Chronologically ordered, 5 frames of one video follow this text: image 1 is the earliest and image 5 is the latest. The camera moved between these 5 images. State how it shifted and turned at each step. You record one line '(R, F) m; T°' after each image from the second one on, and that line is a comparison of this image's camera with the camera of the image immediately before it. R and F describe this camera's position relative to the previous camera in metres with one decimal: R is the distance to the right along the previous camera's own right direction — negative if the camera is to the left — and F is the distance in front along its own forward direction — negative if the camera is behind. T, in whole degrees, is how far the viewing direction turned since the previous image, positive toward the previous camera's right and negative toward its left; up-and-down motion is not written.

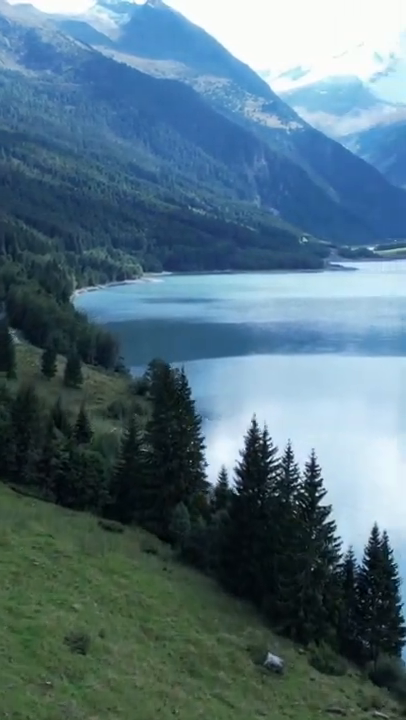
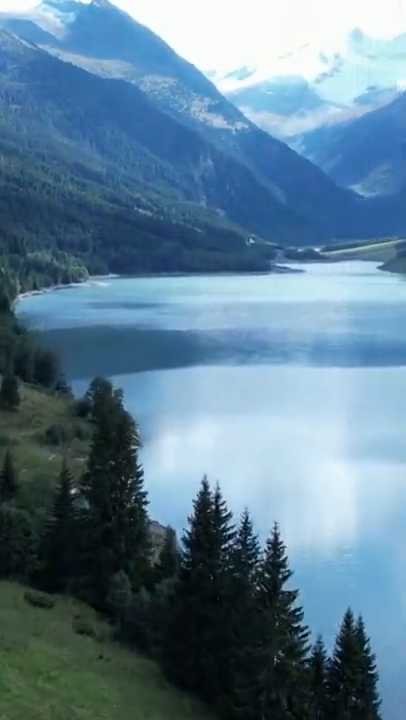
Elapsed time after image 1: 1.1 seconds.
(+0.1, +3.1) m; +2°
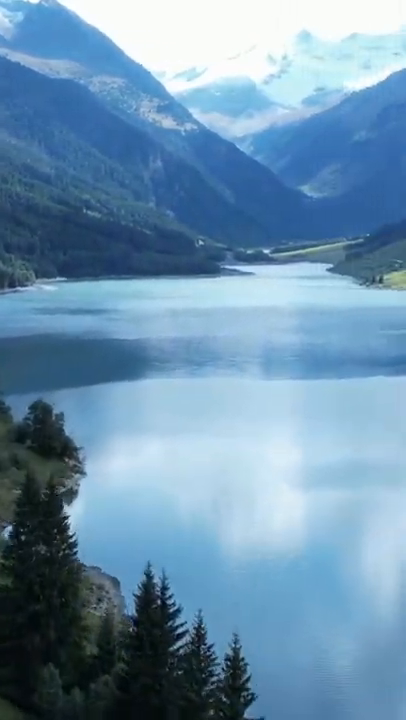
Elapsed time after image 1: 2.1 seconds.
(+0.1, +3.2) m; +2°
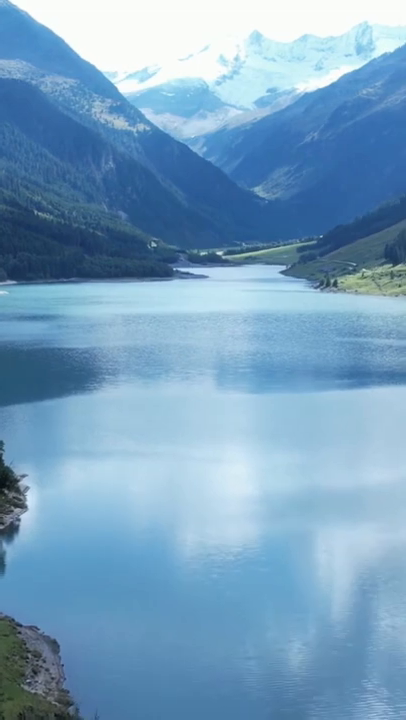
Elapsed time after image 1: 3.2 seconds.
(+0.1, +3.4) m; +2°
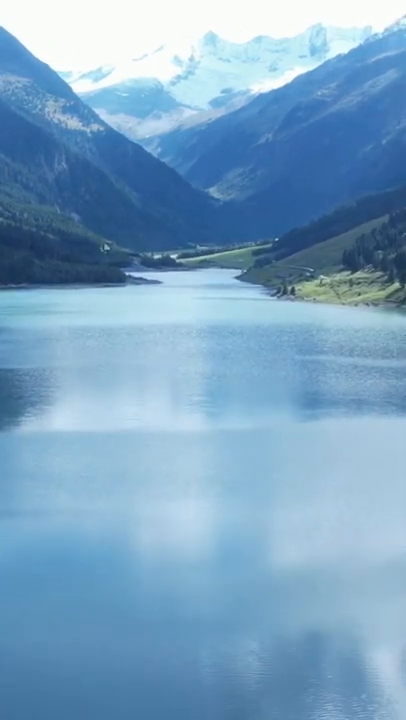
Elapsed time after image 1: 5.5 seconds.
(+0.3, +7.9) m; +2°
